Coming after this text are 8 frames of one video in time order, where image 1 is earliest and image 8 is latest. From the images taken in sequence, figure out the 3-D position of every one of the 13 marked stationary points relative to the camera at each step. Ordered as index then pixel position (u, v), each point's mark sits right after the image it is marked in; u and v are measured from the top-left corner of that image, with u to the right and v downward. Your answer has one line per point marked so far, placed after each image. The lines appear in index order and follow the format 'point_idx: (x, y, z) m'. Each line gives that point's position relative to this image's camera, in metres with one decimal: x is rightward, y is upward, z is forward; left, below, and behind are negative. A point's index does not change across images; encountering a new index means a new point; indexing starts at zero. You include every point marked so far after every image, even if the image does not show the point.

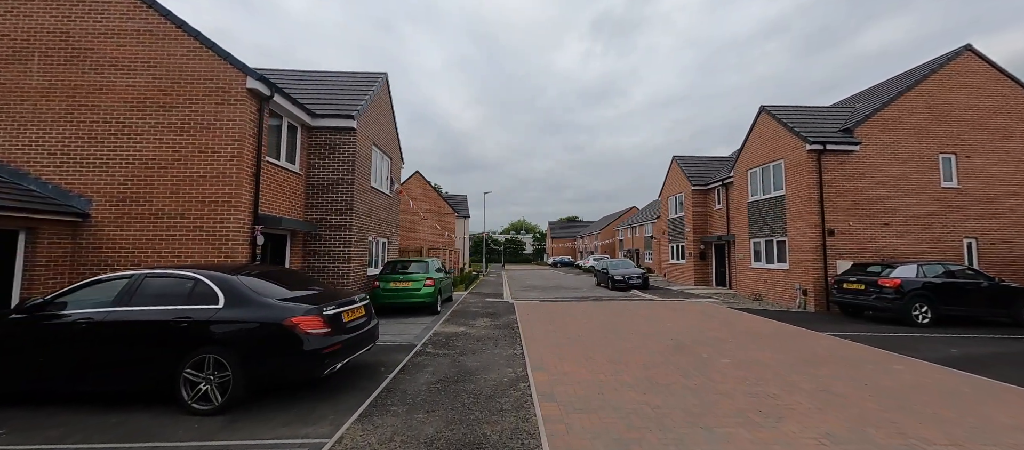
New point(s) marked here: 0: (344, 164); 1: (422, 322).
0: (-4.2, +1.5, +8.5) m
1: (-2.1, -2.3, +8.0) m
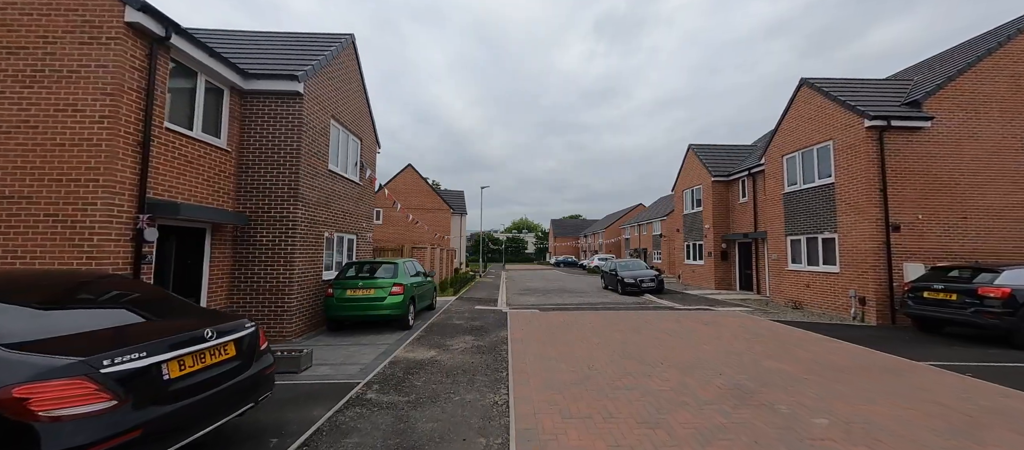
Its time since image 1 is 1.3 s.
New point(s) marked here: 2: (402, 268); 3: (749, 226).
0: (-4.4, +1.7, +6.6) m
1: (-2.3, -2.1, +6.2) m
2: (-2.5, -1.0, +7.6) m
3: (+9.6, 0.0, +13.8) m
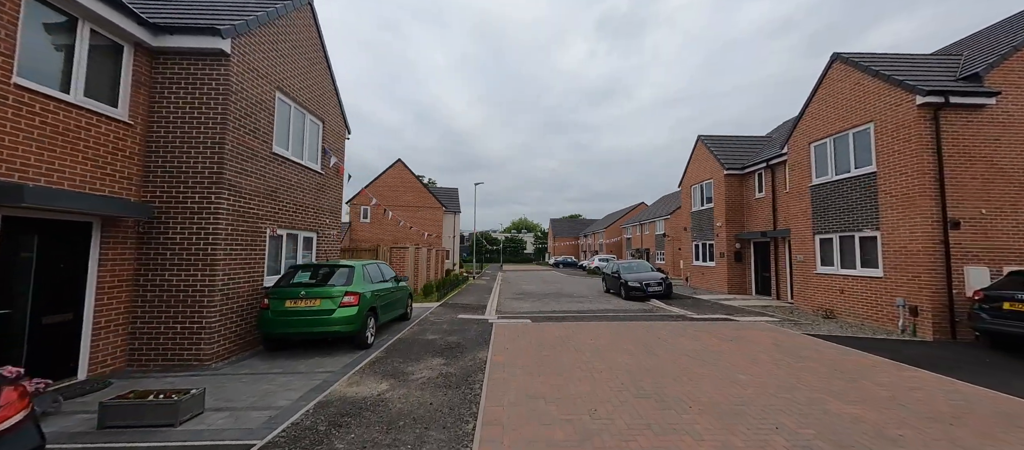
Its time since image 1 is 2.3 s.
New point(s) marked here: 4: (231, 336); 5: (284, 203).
0: (-4.7, +1.8, +5.3) m
1: (-2.6, -2.0, +4.8) m
2: (-2.8, -0.9, +6.3) m
3: (+9.3, 0.0, +12.4) m
4: (-4.5, -1.8, +5.5) m
5: (-4.5, +0.4, +6.7) m
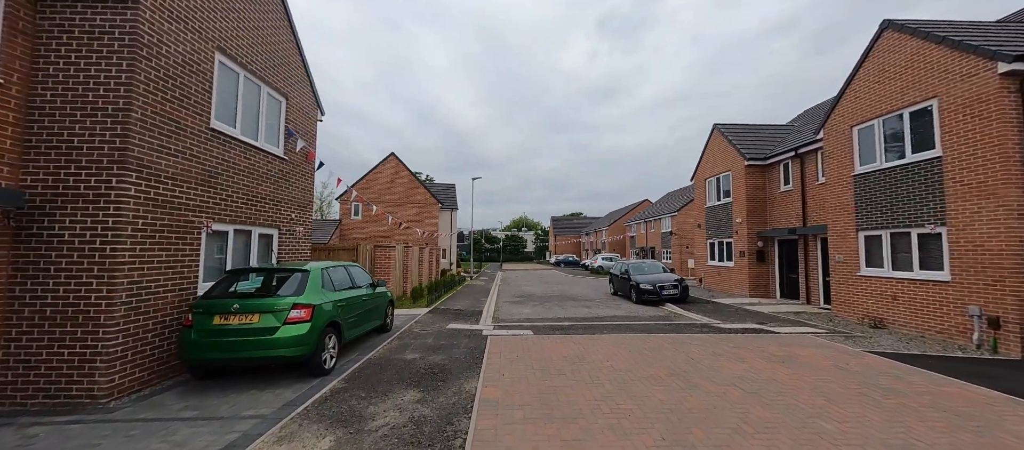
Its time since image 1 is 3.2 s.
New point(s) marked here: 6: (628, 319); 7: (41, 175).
0: (-4.7, +1.9, +4.0) m
1: (-2.7, -2.0, +3.6) m
2: (-2.8, -0.8, +5.0) m
3: (+9.3, +0.2, +11.1) m
4: (-4.5, -1.7, +4.2) m
5: (-4.5, +0.5, +5.4) m
6: (+3.2, -2.5, +9.3) m
7: (-5.5, +0.6, +3.9) m
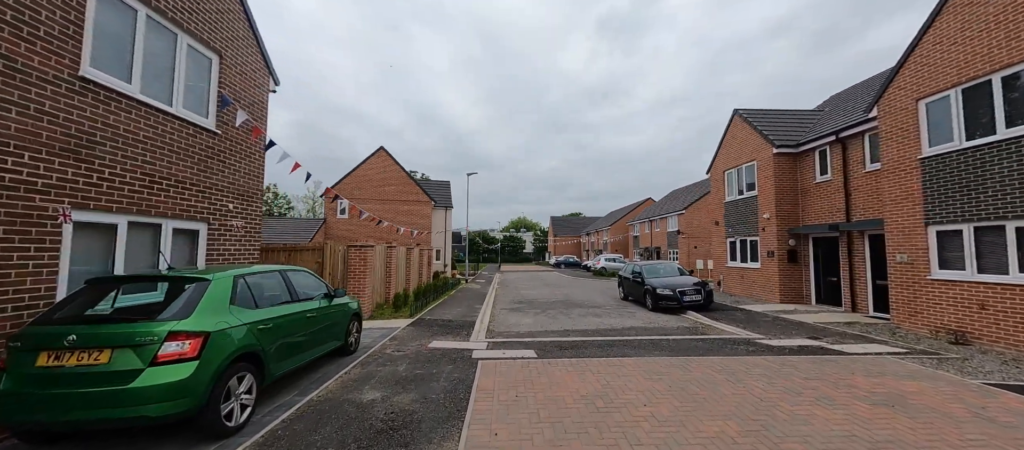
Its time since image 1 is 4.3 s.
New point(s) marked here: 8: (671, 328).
0: (-4.8, +2.0, +2.5) m
1: (-2.7, -1.8, +2.1) m
2: (-2.8, -0.7, +3.5) m
3: (+9.2, +0.3, +9.7) m
4: (-4.5, -1.6, +2.7) m
5: (-4.6, +0.6, +3.9) m
6: (+3.1, -2.4, +7.8) m
7: (-5.5, +0.7, +2.4) m
8: (+3.7, -2.4, +8.0) m
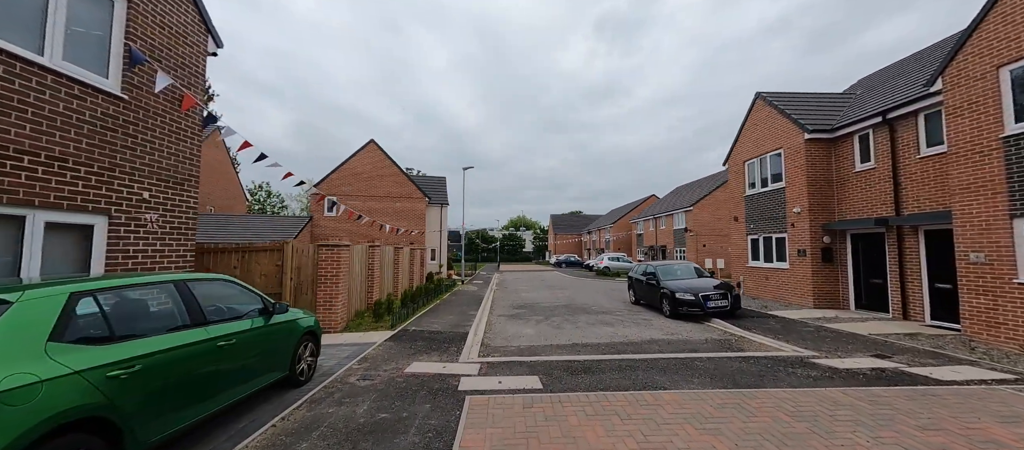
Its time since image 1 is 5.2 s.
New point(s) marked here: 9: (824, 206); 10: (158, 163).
0: (-4.8, +2.0, +1.3) m
1: (-2.7, -1.8, +0.8) m
2: (-2.9, -0.6, +2.3) m
3: (+9.2, +0.4, +8.4) m
4: (-4.6, -1.5, +1.5) m
5: (-4.6, +0.7, +2.7) m
6: (+3.1, -2.3, +6.6) m
7: (-5.5, +0.8, +1.2) m
8: (+3.7, -2.3, +6.8) m
9: (+8.9, +0.6, +9.8) m
10: (-4.6, +0.8, +4.5) m
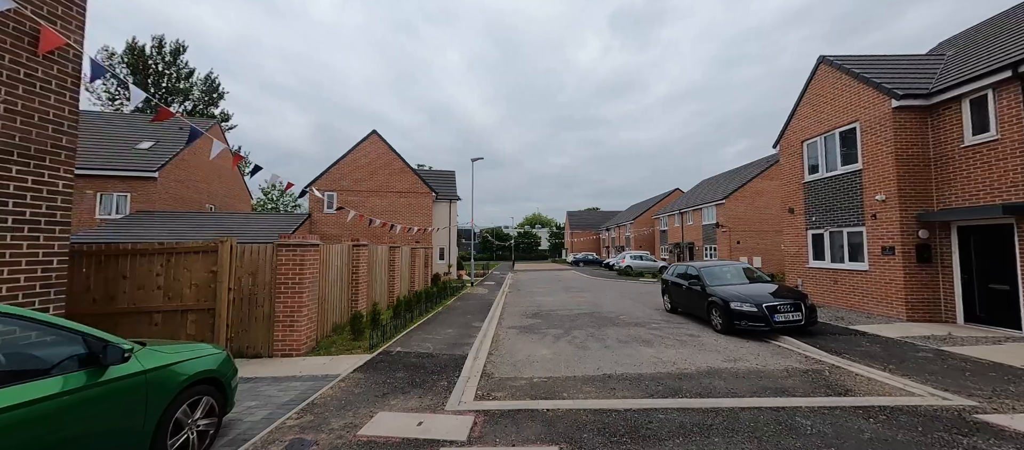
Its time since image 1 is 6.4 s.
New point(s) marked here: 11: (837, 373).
0: (-4.9, +2.1, -0.2) m
1: (-2.8, -1.7, -0.7) m
2: (-2.9, -0.5, +0.8) m
3: (+9.4, +0.7, +6.4) m
4: (-4.6, -1.4, +0.1) m
5: (-4.6, +0.8, +1.3) m
6: (+3.3, -2.2, +4.8) m
7: (-5.6, +0.8, -0.2) m
8: (+3.9, -2.2, +5.0) m
9: (+9.2, +0.8, +7.7) m
10: (-4.6, +0.9, +3.1) m
11: (+4.7, -2.1, +5.0) m
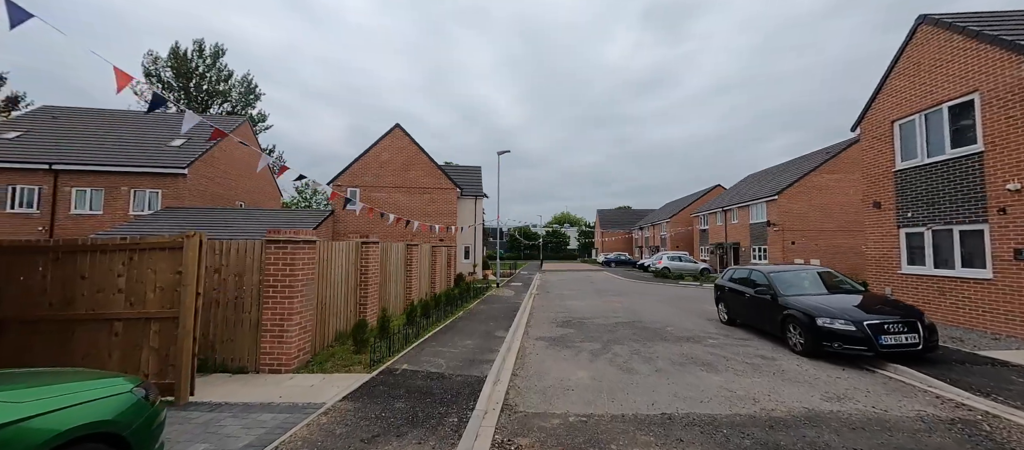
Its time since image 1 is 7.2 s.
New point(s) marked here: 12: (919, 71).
0: (-5.0, +2.2, -0.8) m
1: (-2.9, -1.6, -1.5) m
2: (-2.9, -0.4, -0.1) m
3: (+9.8, +0.7, +4.5) m
4: (-4.7, -1.4, -0.6) m
5: (-4.6, +0.9, +0.6) m
6: (+3.6, -2.1, +3.5) m
7: (-5.7, +0.9, -0.8) m
8: (+4.2, -2.1, +3.6) m
9: (+9.7, +0.9, +5.8) m
10: (-4.4, +1.0, +2.4) m
11: (+5.0, -2.1, +3.5) m
12: (+9.5, +3.6, +8.0) m
